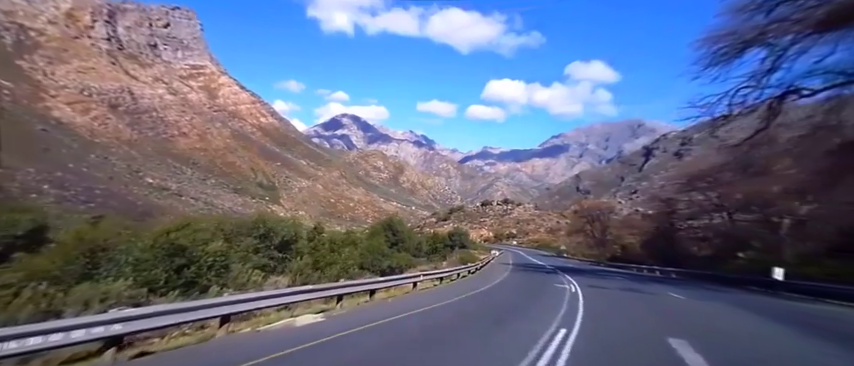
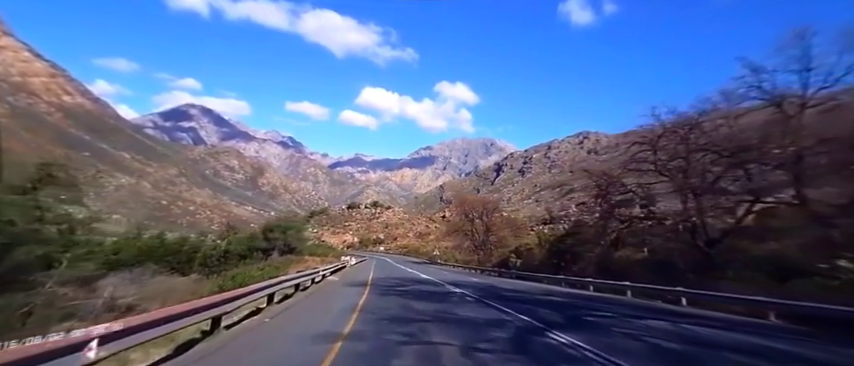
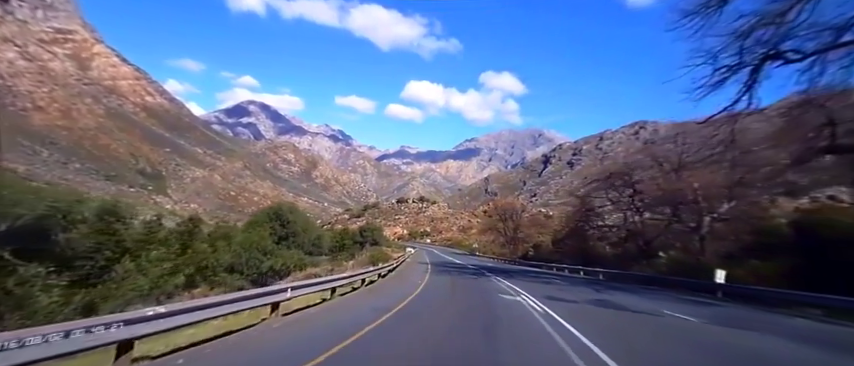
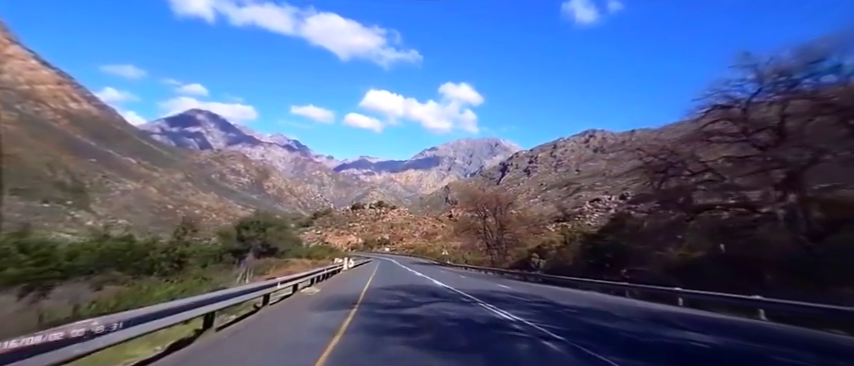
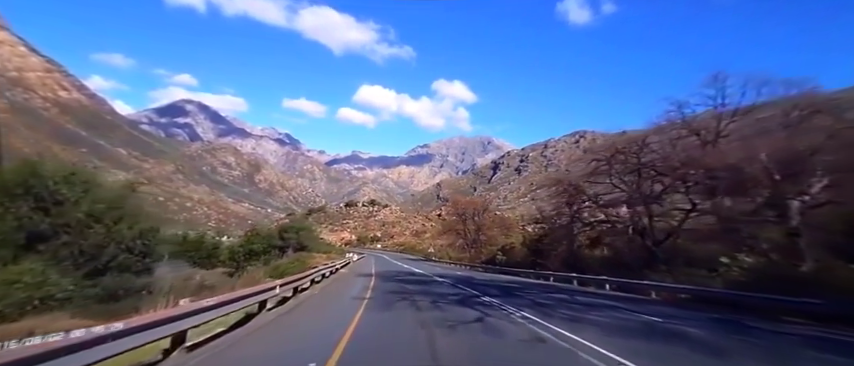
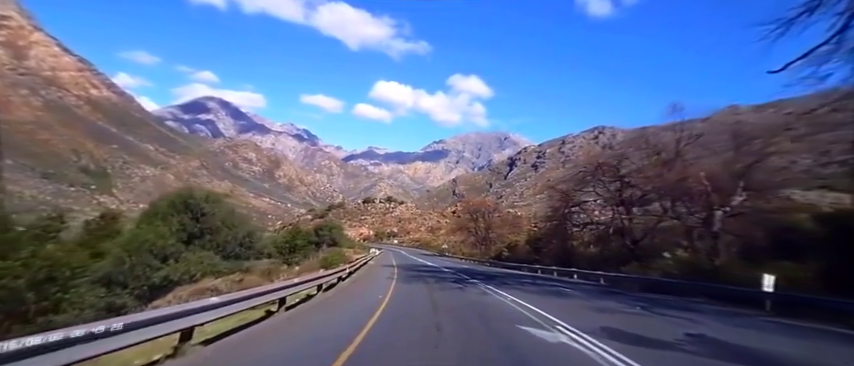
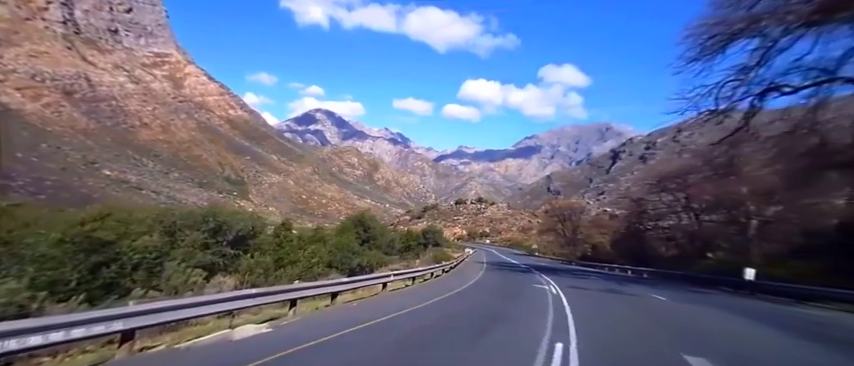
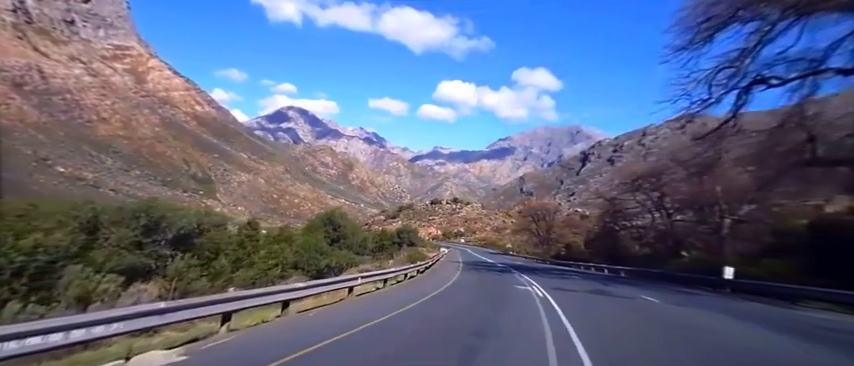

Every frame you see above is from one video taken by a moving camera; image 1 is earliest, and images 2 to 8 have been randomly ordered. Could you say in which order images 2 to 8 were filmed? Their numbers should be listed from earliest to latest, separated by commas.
7, 8, 3, 6, 5, 2, 4
